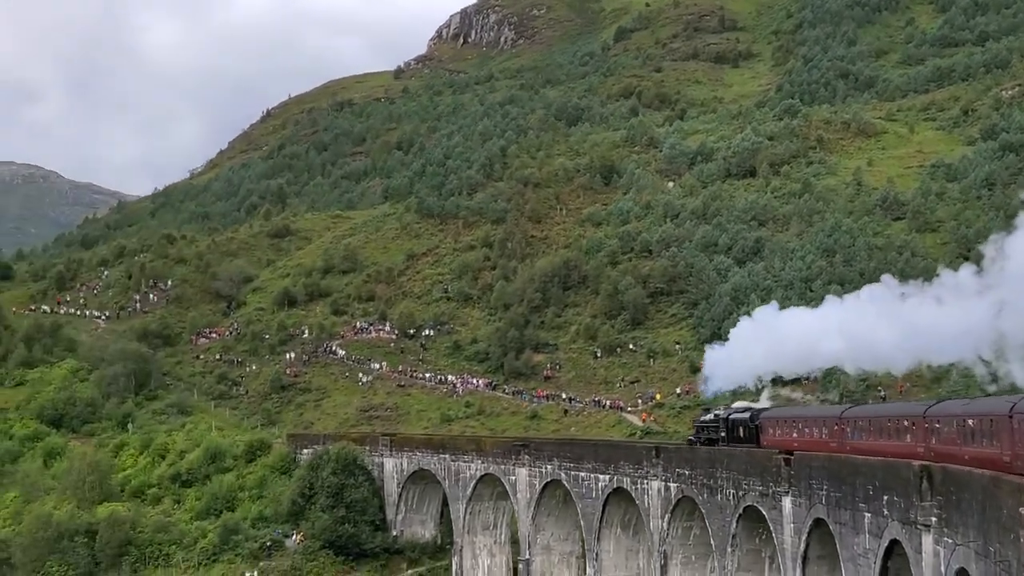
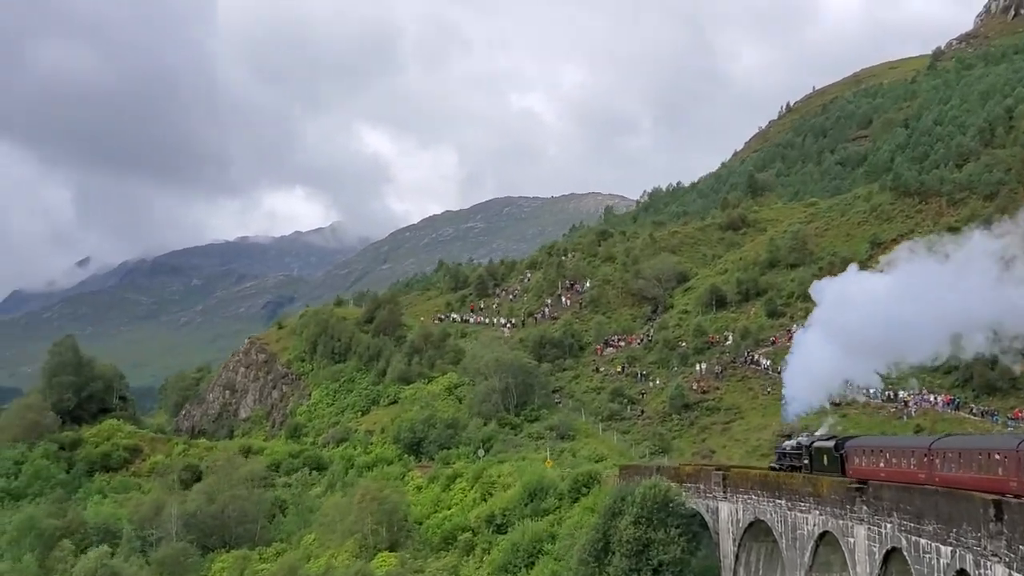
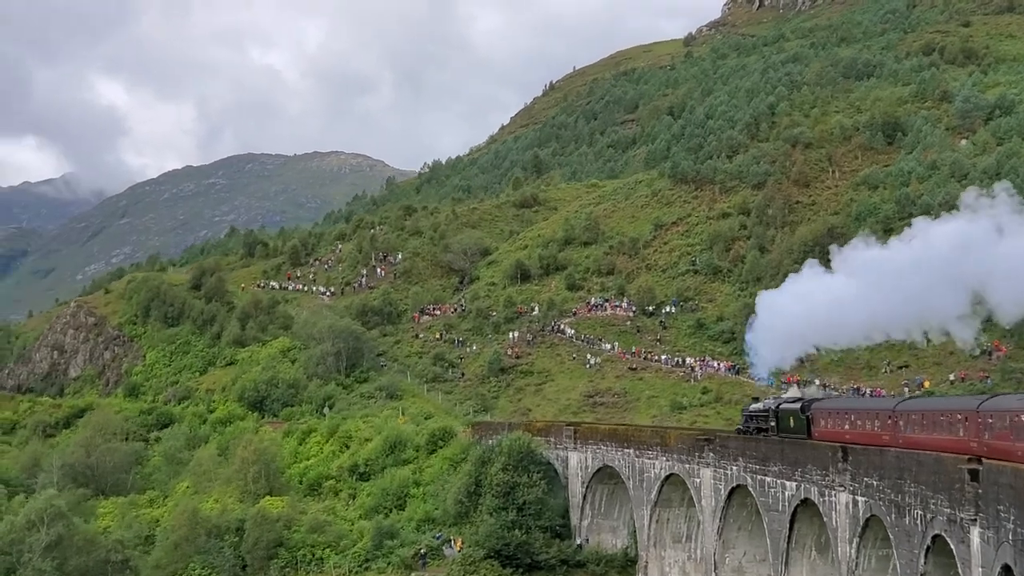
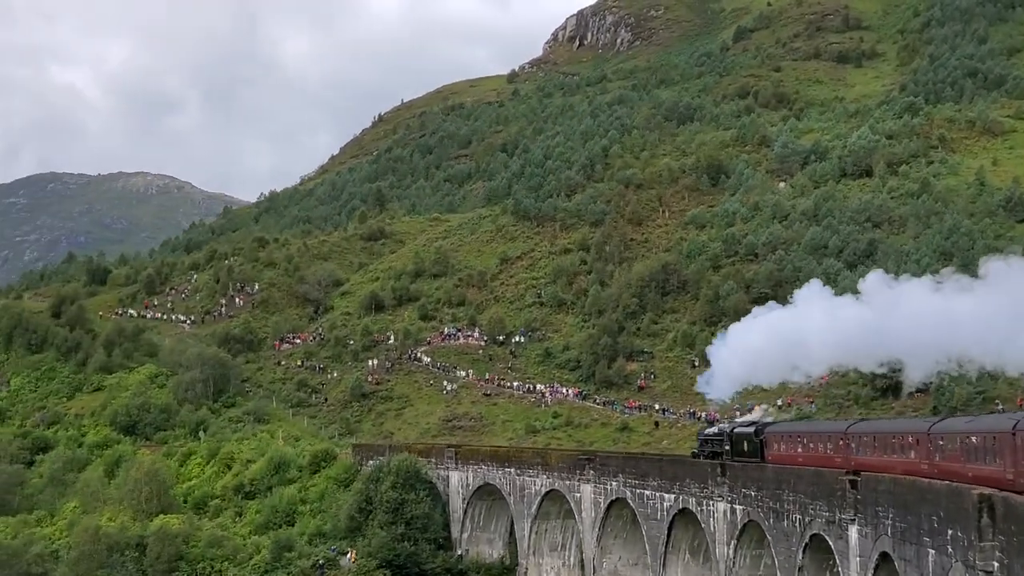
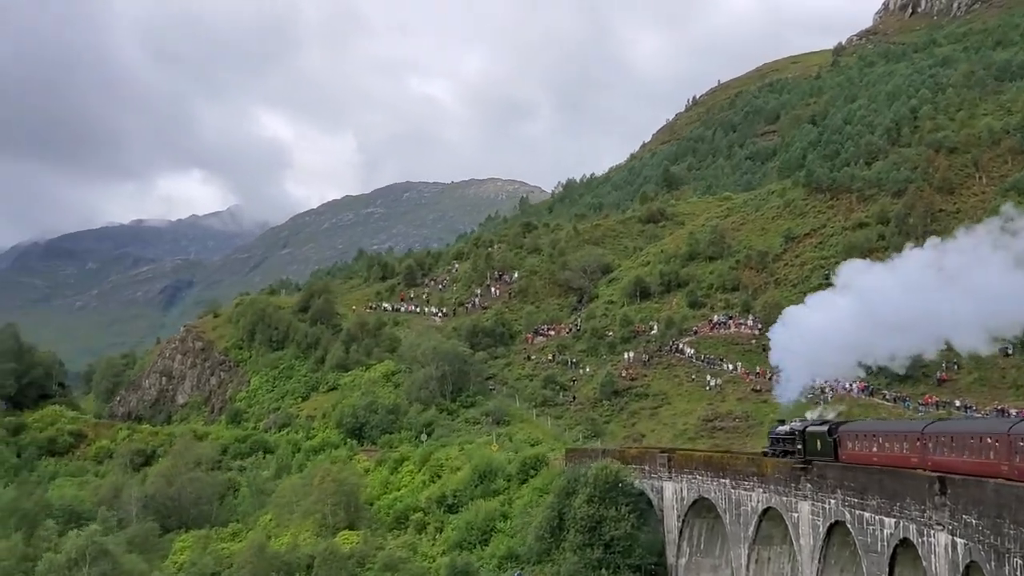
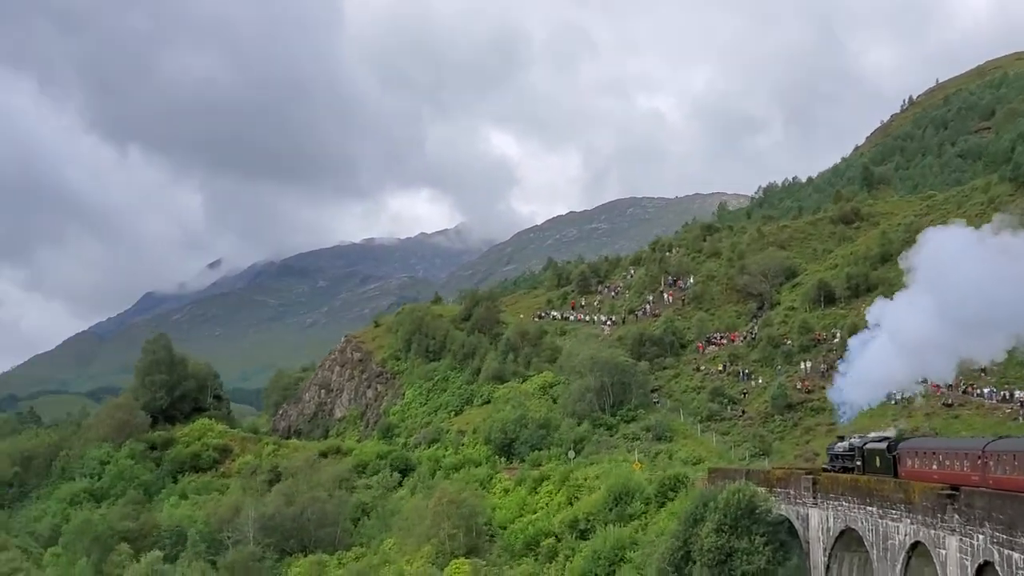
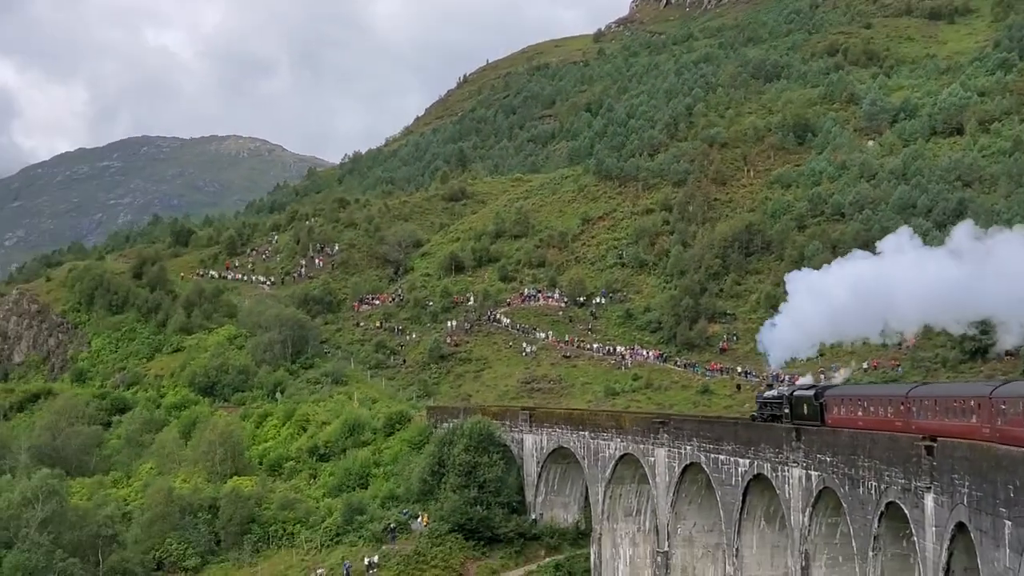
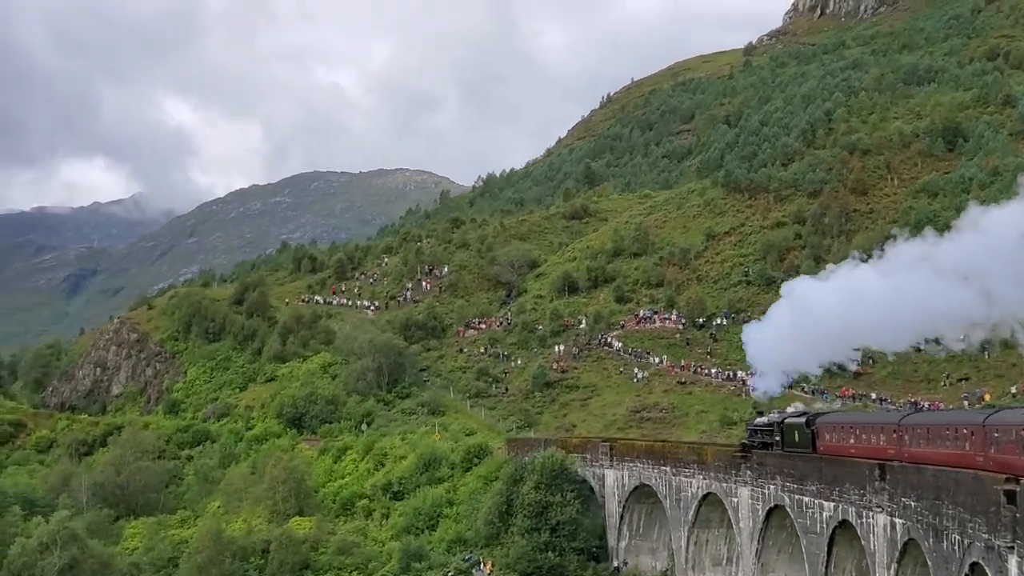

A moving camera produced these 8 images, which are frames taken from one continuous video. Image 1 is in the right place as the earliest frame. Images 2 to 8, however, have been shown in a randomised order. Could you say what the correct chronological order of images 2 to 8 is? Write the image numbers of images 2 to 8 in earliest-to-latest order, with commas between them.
4, 7, 3, 8, 5, 2, 6
